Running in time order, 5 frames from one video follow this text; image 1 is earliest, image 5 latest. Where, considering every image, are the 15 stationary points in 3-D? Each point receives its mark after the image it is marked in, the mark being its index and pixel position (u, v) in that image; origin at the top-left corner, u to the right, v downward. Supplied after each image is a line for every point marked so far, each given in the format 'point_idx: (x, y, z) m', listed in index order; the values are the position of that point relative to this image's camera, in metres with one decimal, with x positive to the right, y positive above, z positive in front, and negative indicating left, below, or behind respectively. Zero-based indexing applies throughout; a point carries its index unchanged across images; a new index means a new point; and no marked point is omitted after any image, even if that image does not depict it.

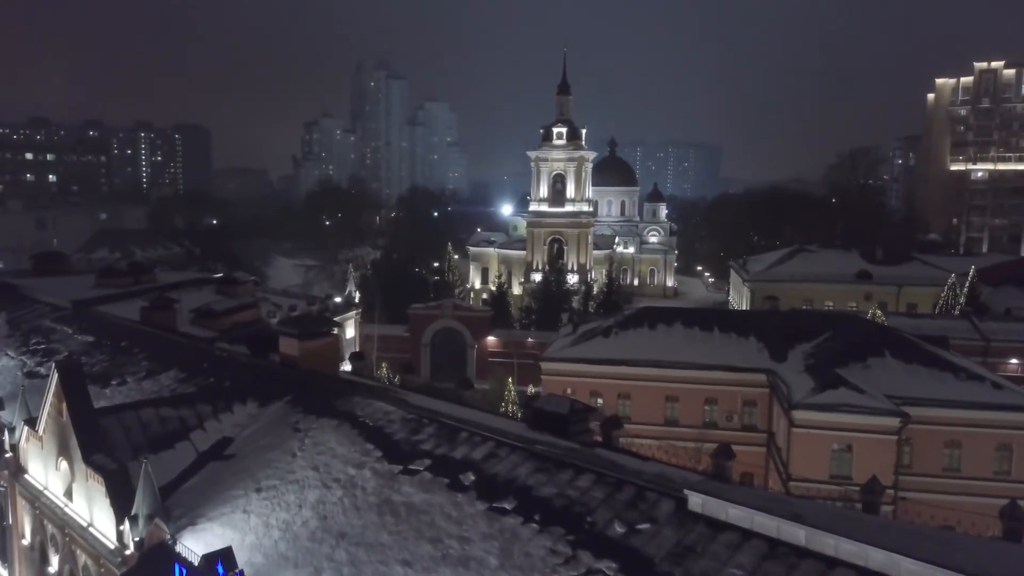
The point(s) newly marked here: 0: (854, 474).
0: (+7.4, -4.0, +16.8) m
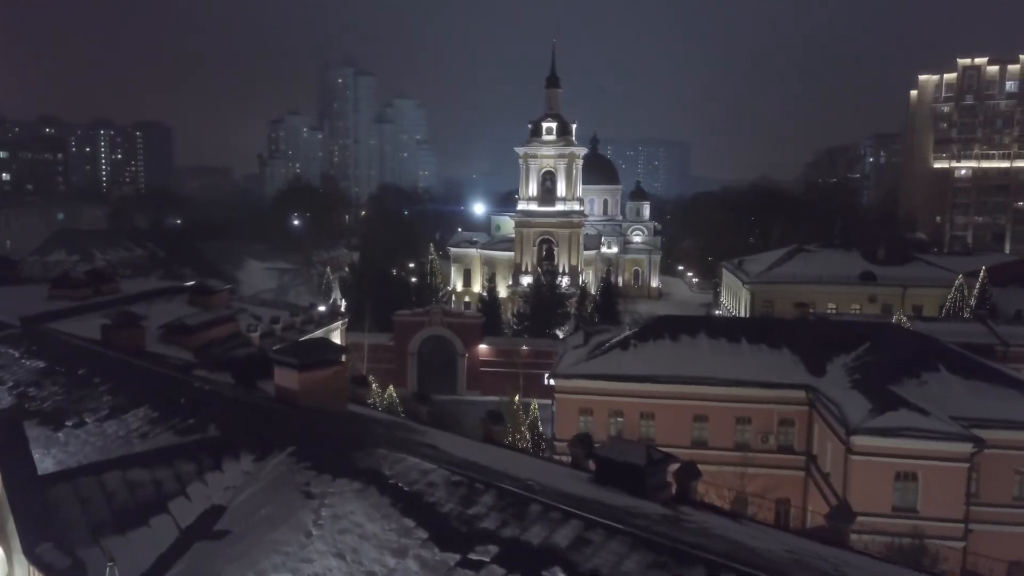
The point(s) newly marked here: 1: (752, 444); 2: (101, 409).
0: (+7.9, -4.2, +15.0) m
1: (+5.8, -3.8, +18.8) m
2: (-5.8, -1.7, +10.9) m
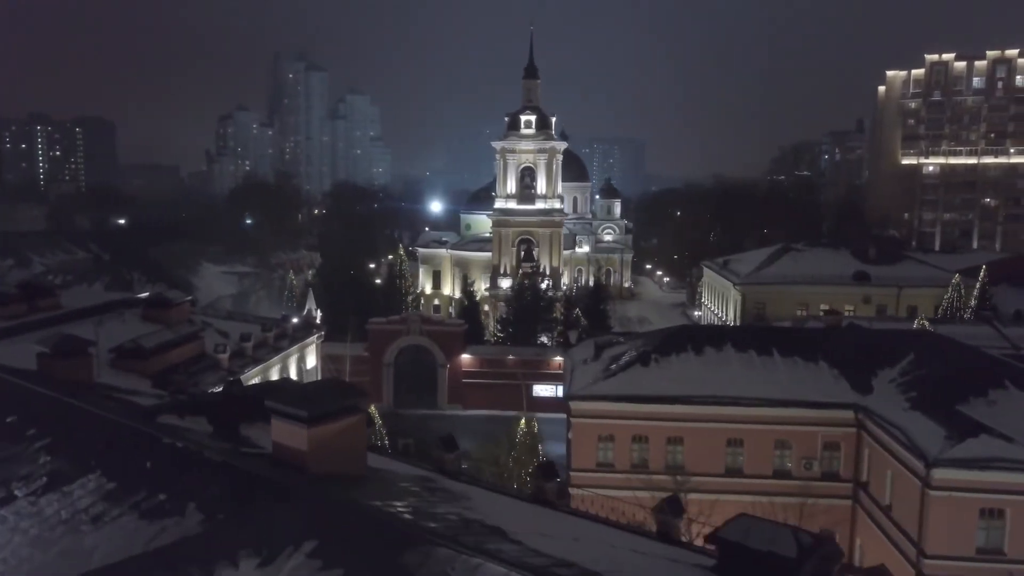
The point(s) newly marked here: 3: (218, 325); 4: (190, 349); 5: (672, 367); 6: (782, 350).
0: (+8.4, -4.4, +13.1) m
1: (+6.0, -4.0, +16.8) m
2: (-5.0, -2.0, +8.2) m
3: (-7.3, -0.9, +19.3) m
4: (-6.8, -1.3, +16.5) m
5: (+3.7, -1.8, +17.9) m
6: (+6.4, -1.5, +18.3) m
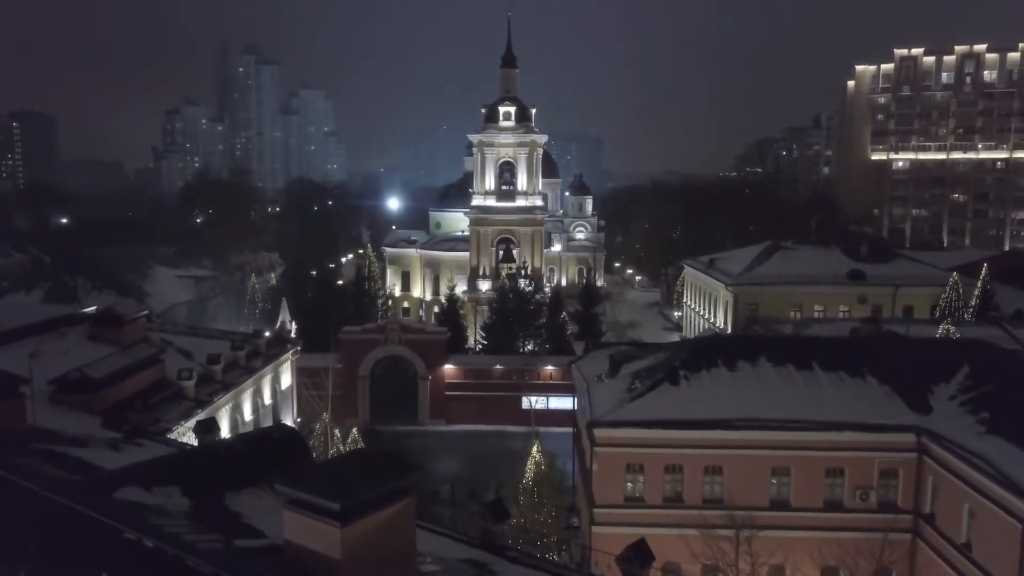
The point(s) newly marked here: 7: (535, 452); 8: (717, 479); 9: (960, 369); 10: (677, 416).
0: (+8.9, -4.5, +11.4) m
1: (+6.4, -4.1, +14.9) m
2: (-4.2, -2.3, +5.7) m
3: (-7.2, -1.2, +16.7) m
4: (-6.5, -1.6, +13.8) m
5: (+3.9, -2.0, +15.8) m
6: (+6.6, -1.6, +16.4) m
7: (+0.5, -3.5, +16.6) m
8: (+4.0, -3.7, +15.1) m
9: (+9.3, -1.7, +16.1) m
10: (+3.2, -2.4, +15.0) m
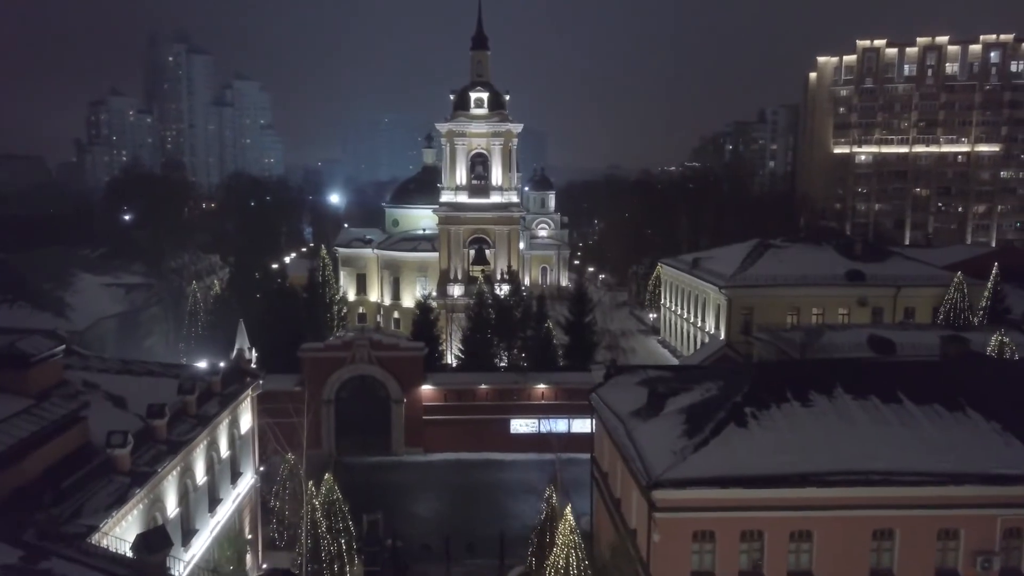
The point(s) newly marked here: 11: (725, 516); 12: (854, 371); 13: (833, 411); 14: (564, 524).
0: (+9.7, -4.8, +8.8) m
1: (+7.0, -4.4, +12.1) m
2: (-2.9, -2.8, +2.2) m
3: (-6.7, -1.6, +12.8) m
4: (-5.8, -2.0, +10.1) m
5: (+4.4, -2.3, +12.9) m
6: (+7.0, -1.9, +13.6) m
7: (+0.9, -3.9, +13.3) m
8: (+4.6, -4.0, +12.1) m
9: (+9.7, -1.9, +13.5) m
10: (+3.8, -2.8, +12.0) m
11: (+3.2, -3.5, +12.0) m
12: (+6.3, -1.5, +14.3) m
13: (+5.5, -2.1, +13.2) m
14: (+0.9, -3.9, +13.0) m
